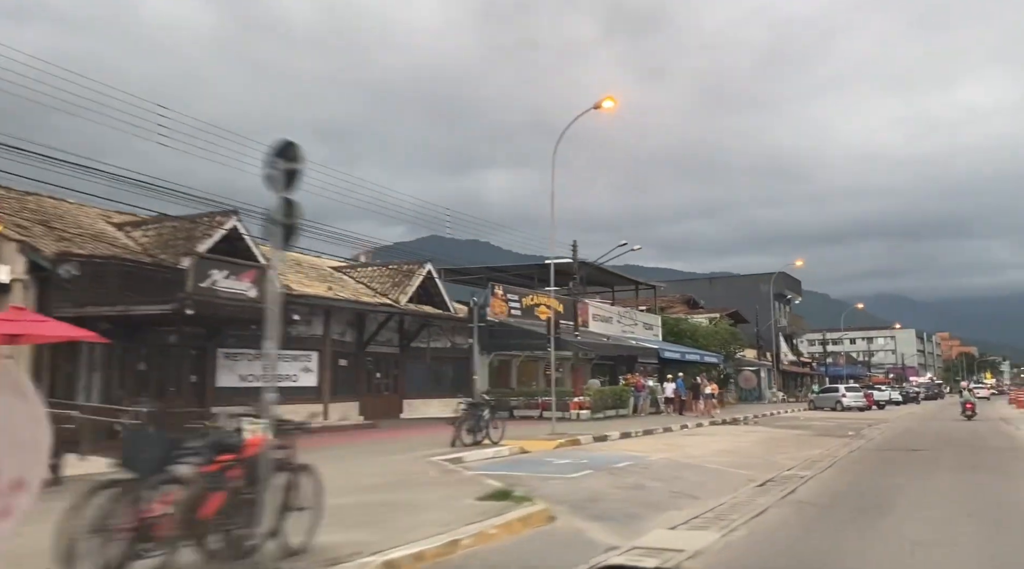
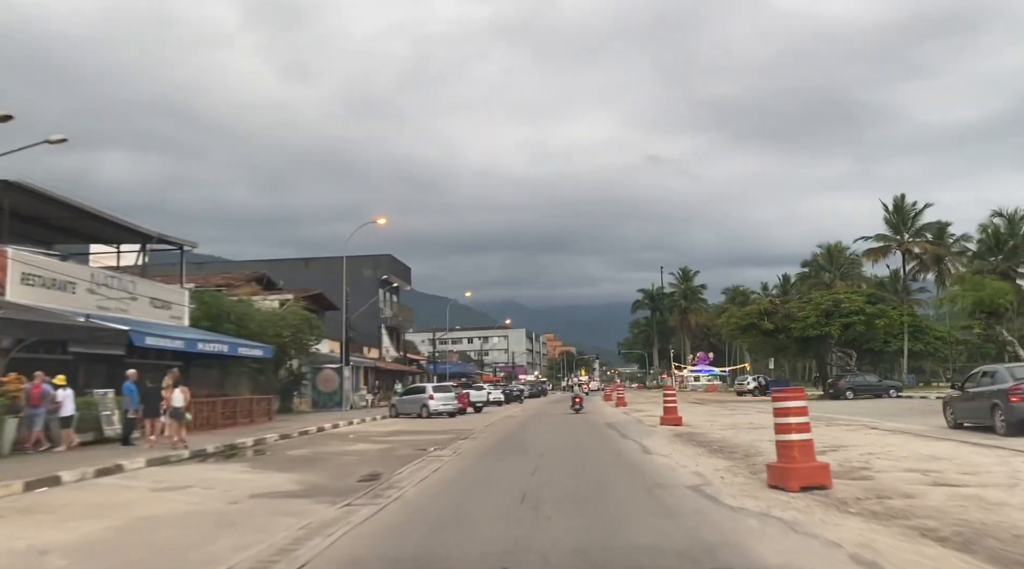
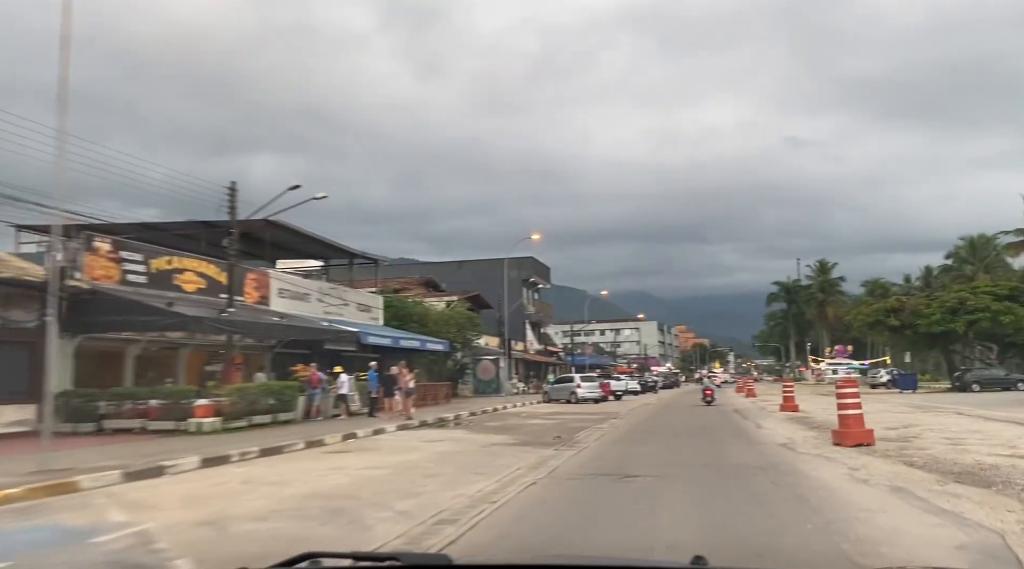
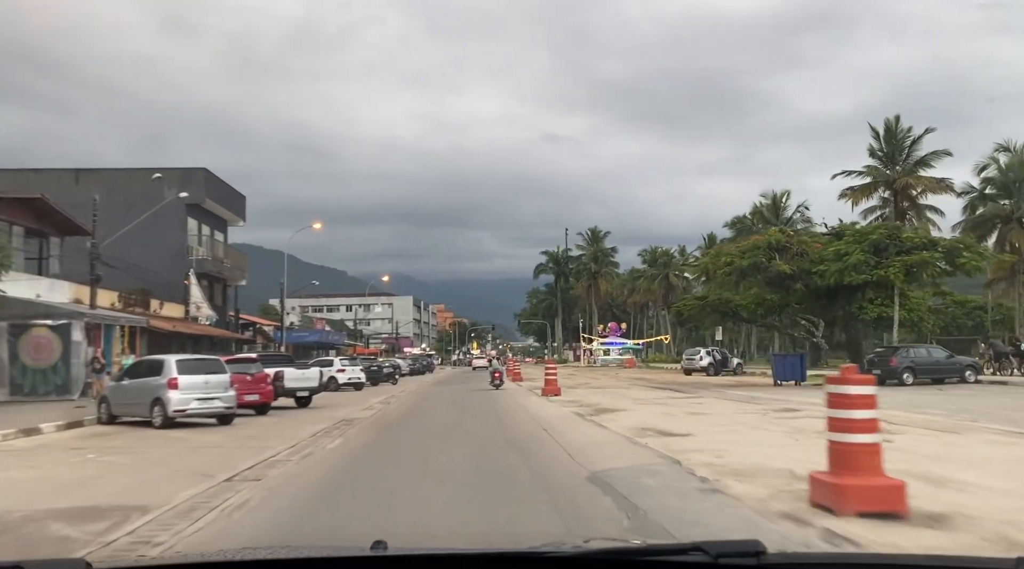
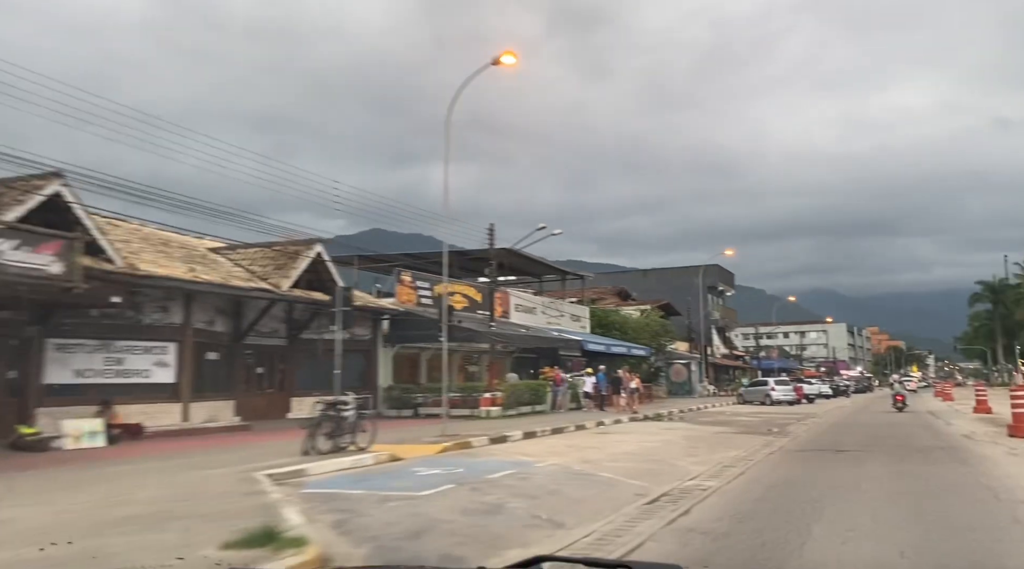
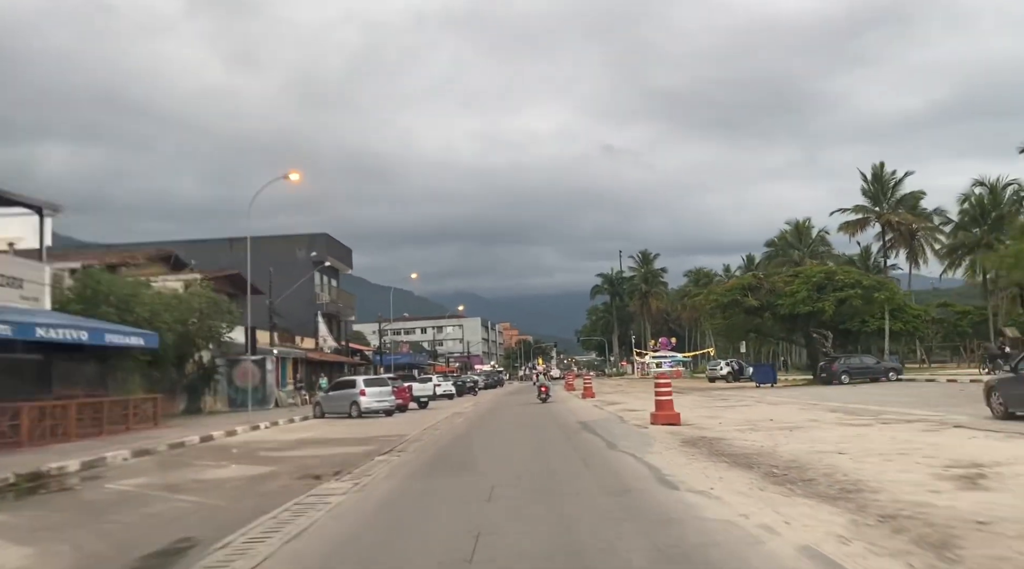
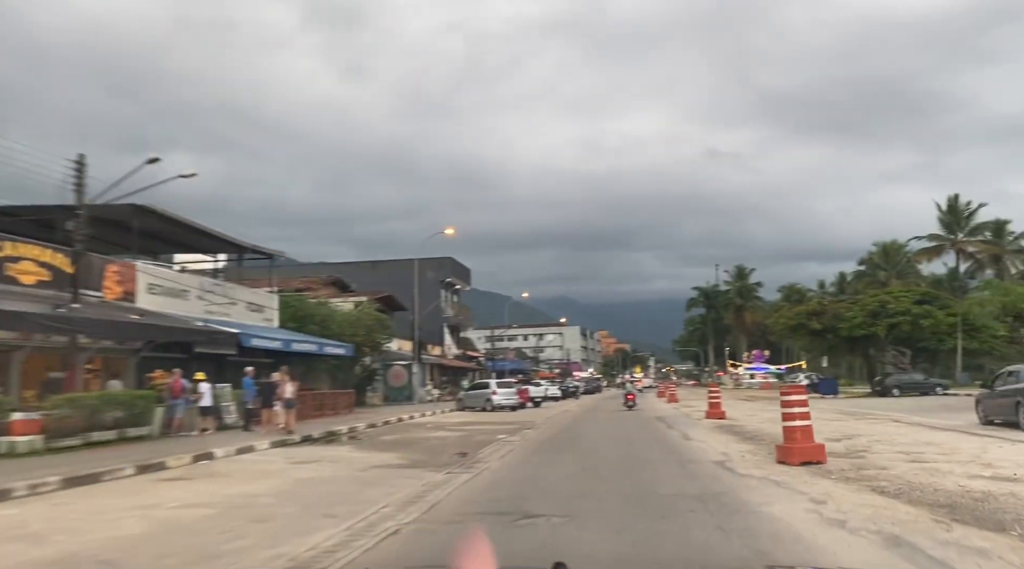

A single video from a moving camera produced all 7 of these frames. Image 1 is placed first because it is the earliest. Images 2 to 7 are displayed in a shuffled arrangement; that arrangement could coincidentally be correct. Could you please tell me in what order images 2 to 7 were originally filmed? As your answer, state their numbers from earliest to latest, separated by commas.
5, 3, 7, 2, 6, 4
